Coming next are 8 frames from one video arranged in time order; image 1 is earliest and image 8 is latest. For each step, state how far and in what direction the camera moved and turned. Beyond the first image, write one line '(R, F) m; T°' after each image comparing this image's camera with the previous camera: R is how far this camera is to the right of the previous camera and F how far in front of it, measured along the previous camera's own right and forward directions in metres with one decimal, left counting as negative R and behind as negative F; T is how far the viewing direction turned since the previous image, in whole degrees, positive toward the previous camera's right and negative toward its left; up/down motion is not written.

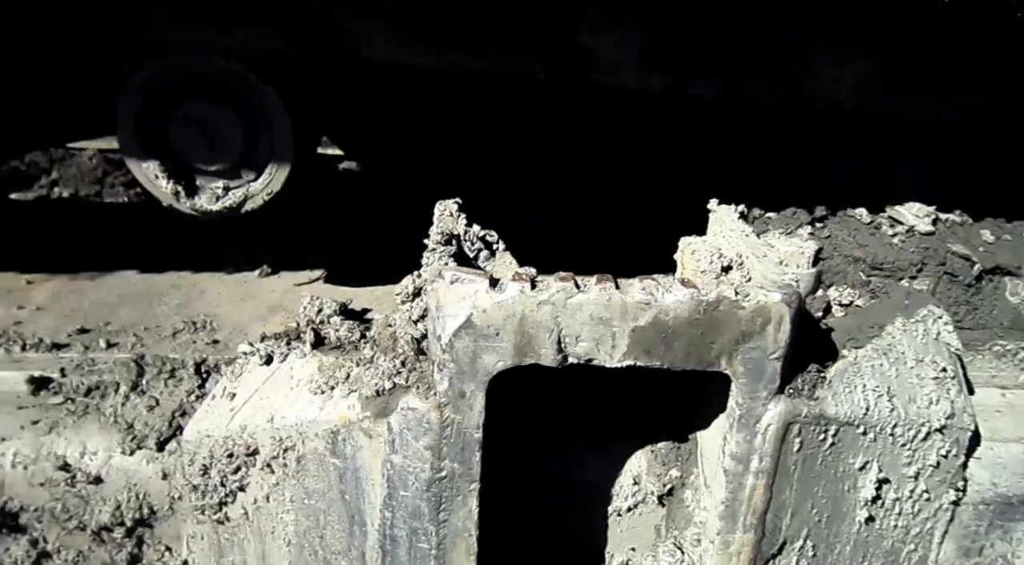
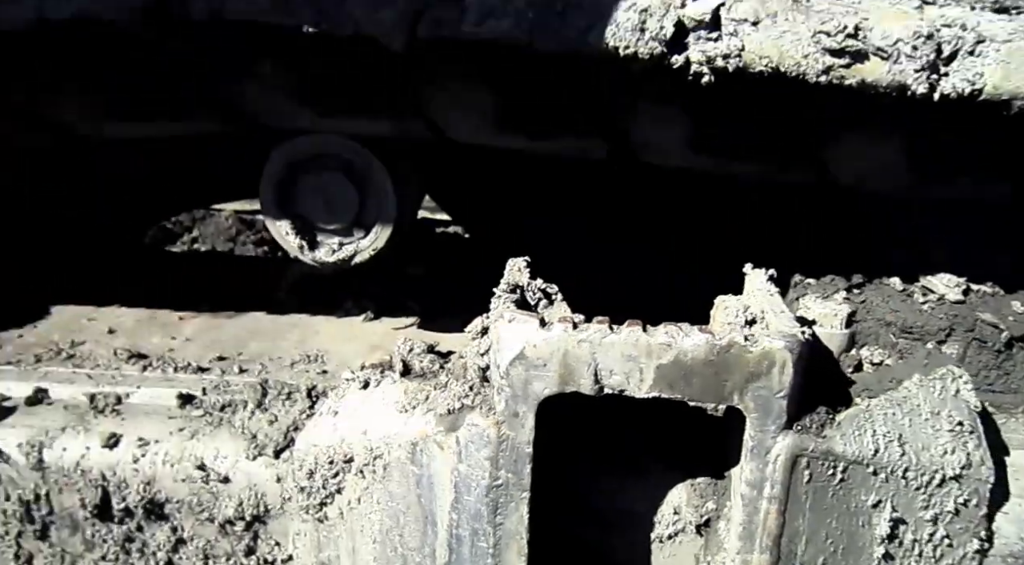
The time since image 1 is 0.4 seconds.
(+0.1, -0.2) m; -7°
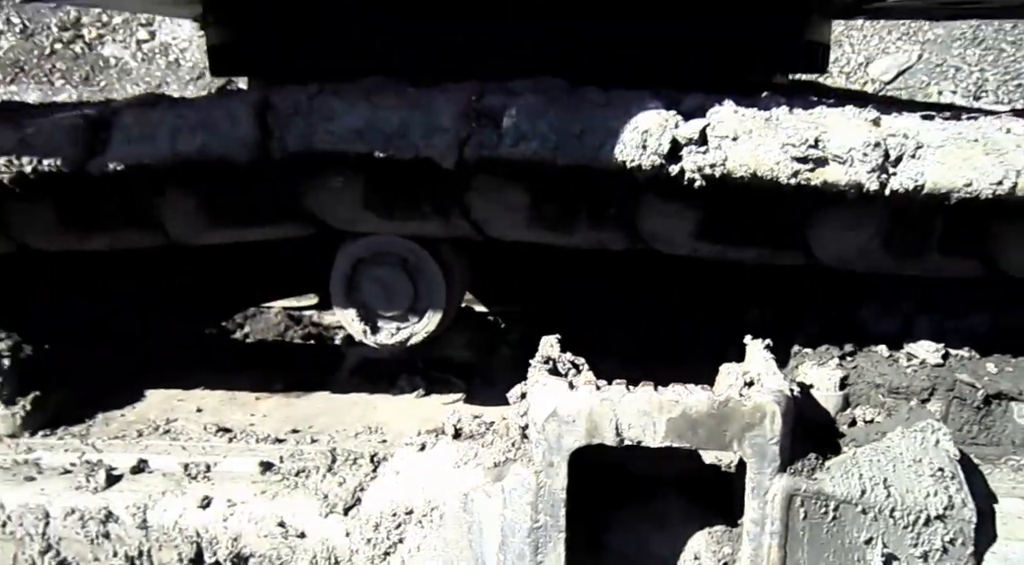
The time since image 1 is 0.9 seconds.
(0.0, -0.2) m; -2°
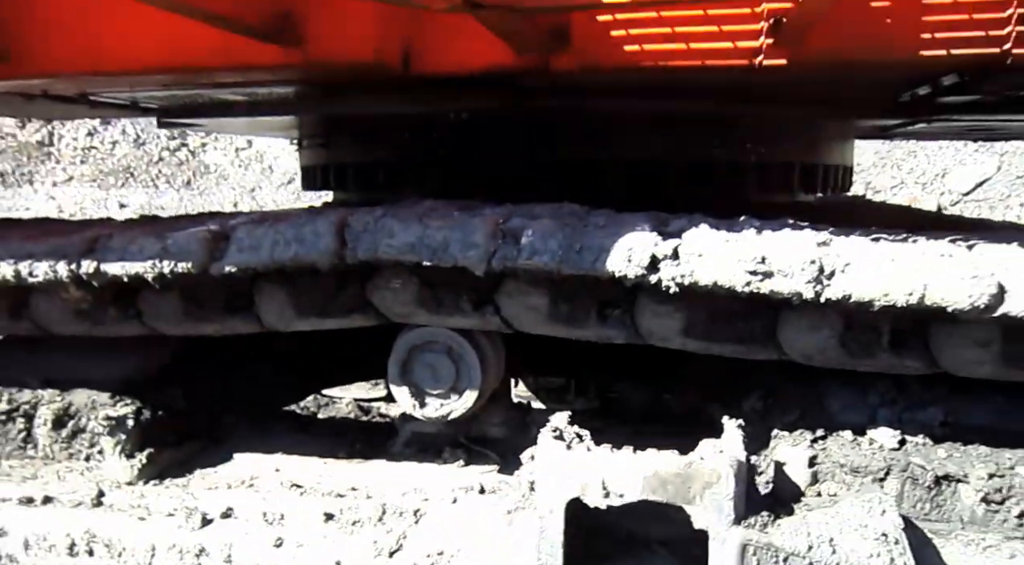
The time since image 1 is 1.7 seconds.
(+0.1, -0.3) m; -5°
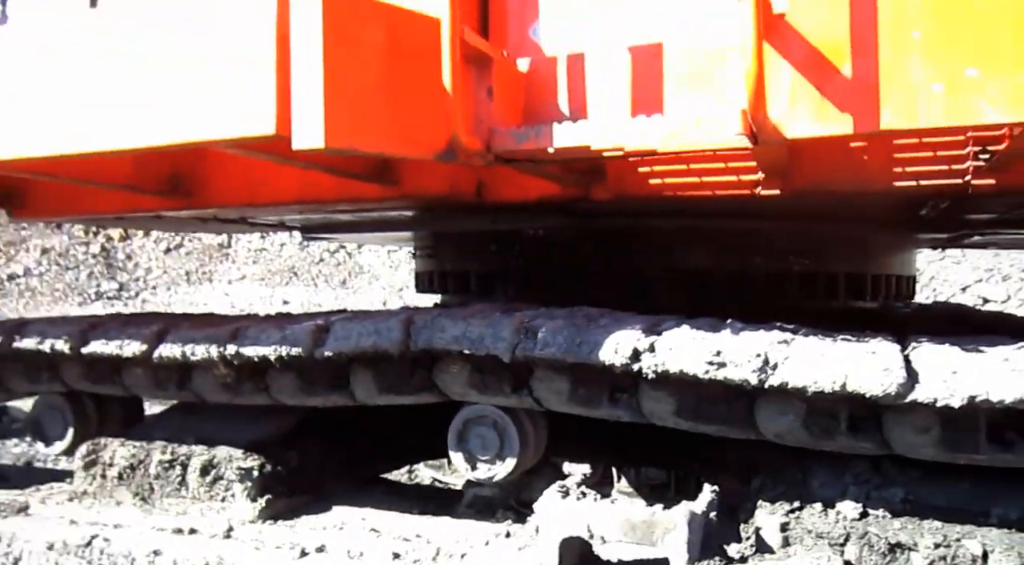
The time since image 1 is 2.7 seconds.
(+0.3, -0.4) m; -9°
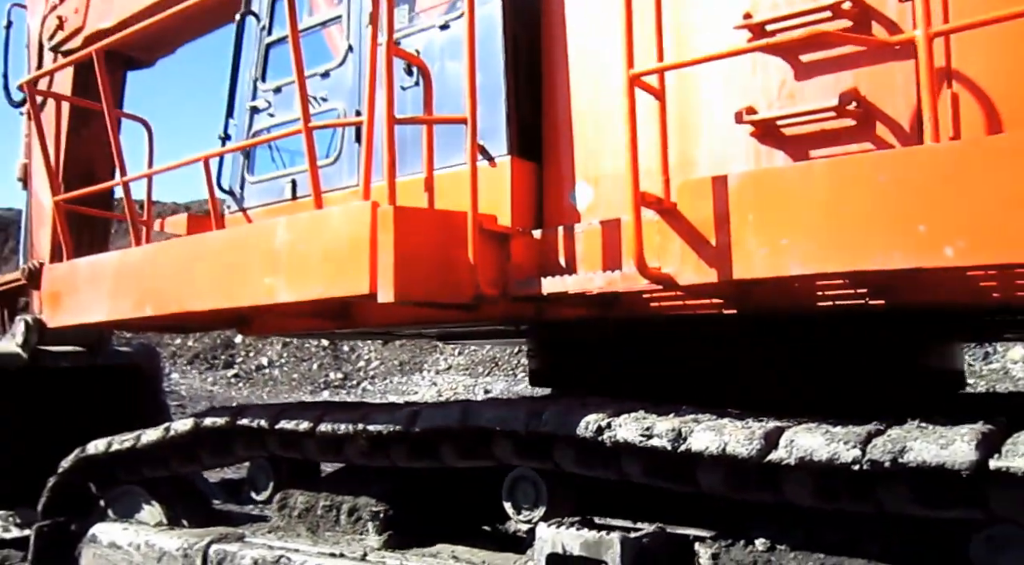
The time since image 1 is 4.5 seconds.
(+0.6, -0.9) m; -13°
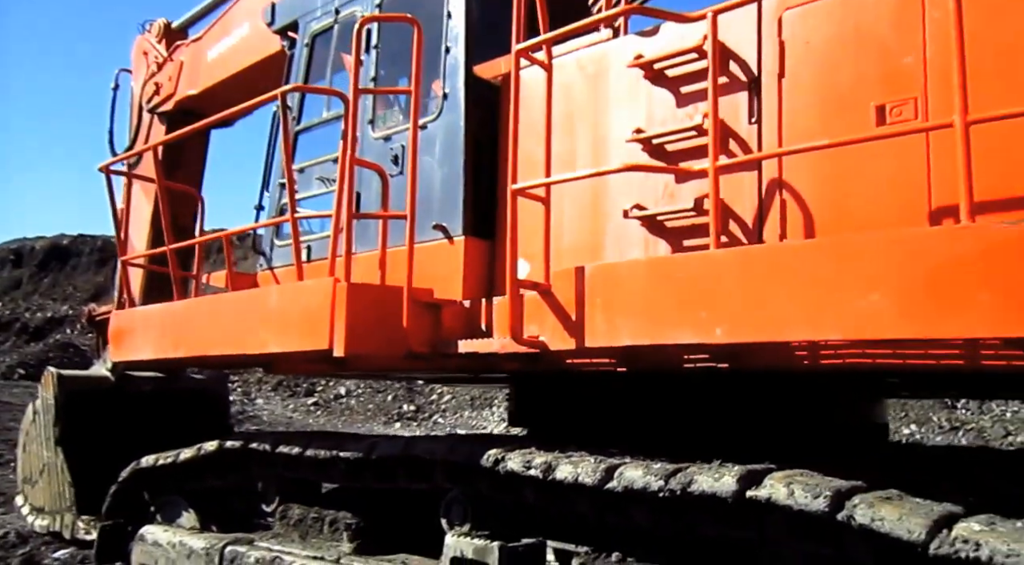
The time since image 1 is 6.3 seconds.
(+0.6, -0.7) m; -6°
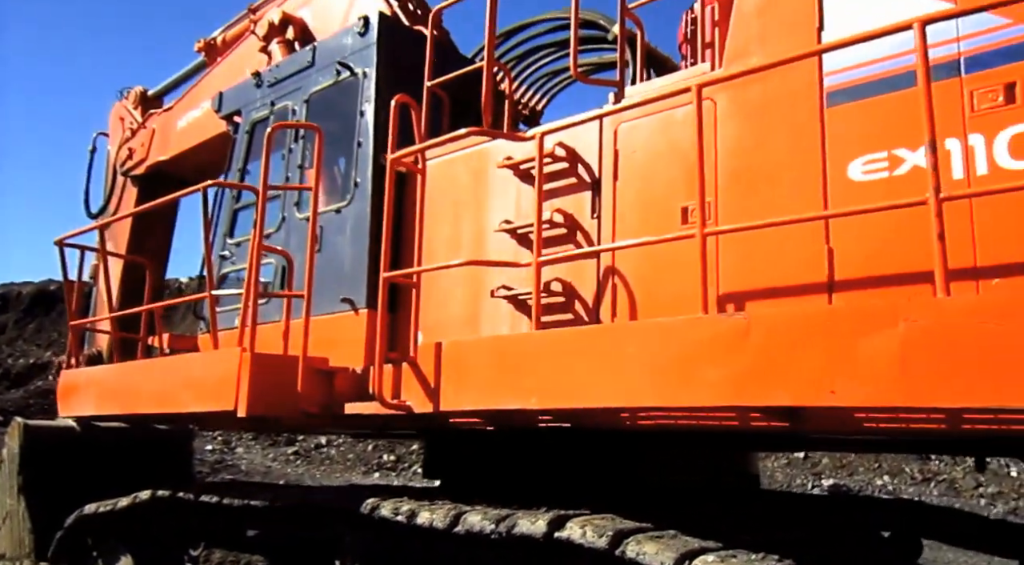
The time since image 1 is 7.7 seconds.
(+0.4, -0.6) m; +1°
